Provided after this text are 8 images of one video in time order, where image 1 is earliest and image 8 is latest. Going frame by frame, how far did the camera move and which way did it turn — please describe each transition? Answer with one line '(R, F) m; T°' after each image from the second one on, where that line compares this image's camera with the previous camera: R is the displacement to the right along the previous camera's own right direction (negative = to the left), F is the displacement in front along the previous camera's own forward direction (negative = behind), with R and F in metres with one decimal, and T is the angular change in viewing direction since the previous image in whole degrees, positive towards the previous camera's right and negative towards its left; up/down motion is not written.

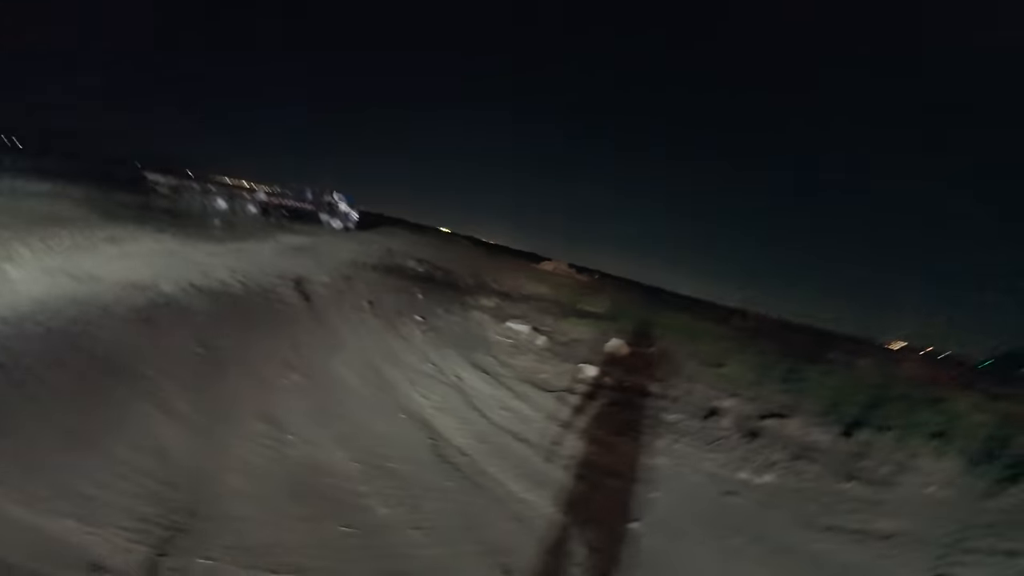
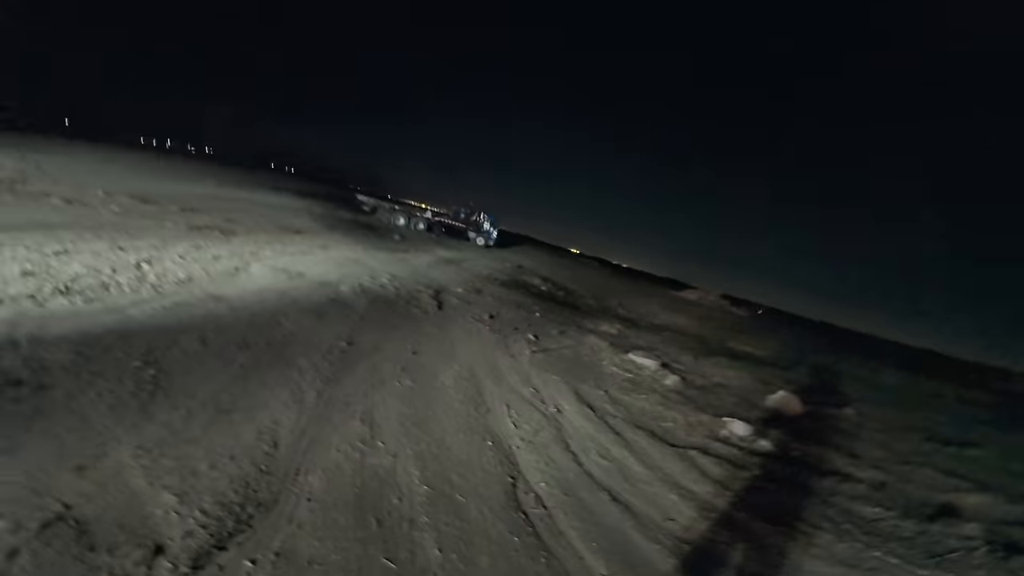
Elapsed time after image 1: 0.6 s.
(+0.6, +0.5) m; -21°
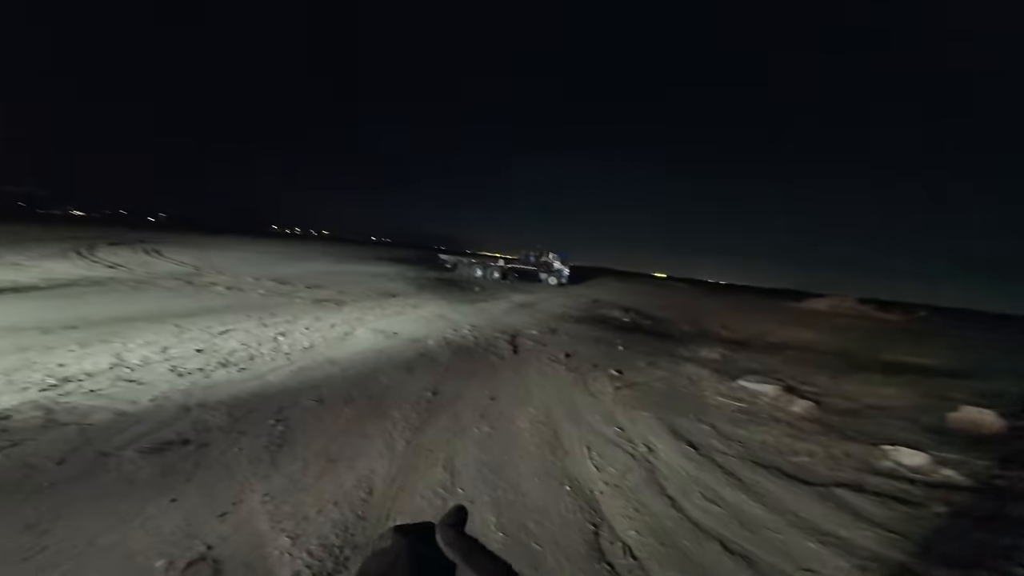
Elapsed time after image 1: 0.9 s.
(+0.5, -0.1) m; -13°
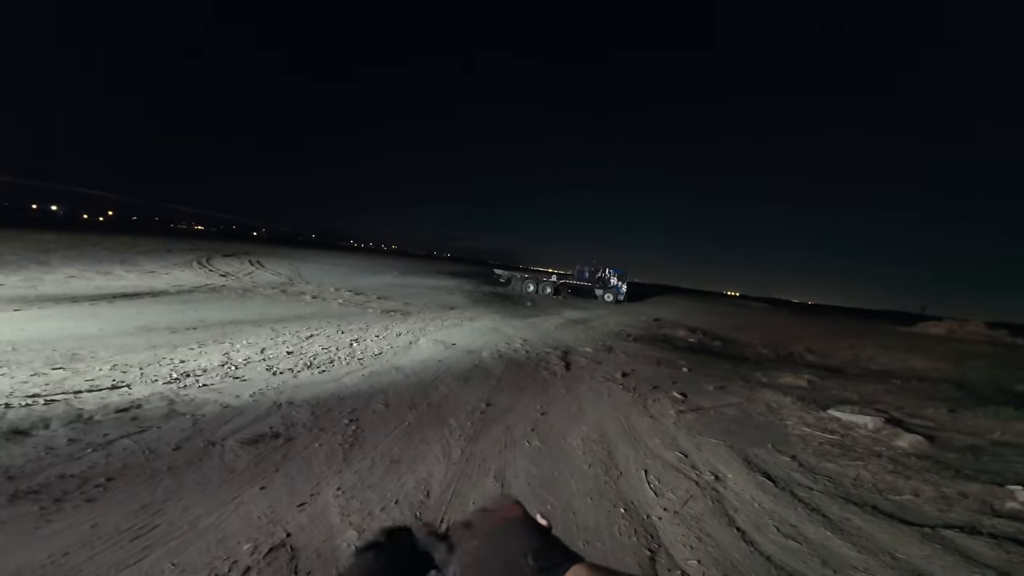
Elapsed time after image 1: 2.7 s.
(+0.3, -0.1) m; -9°
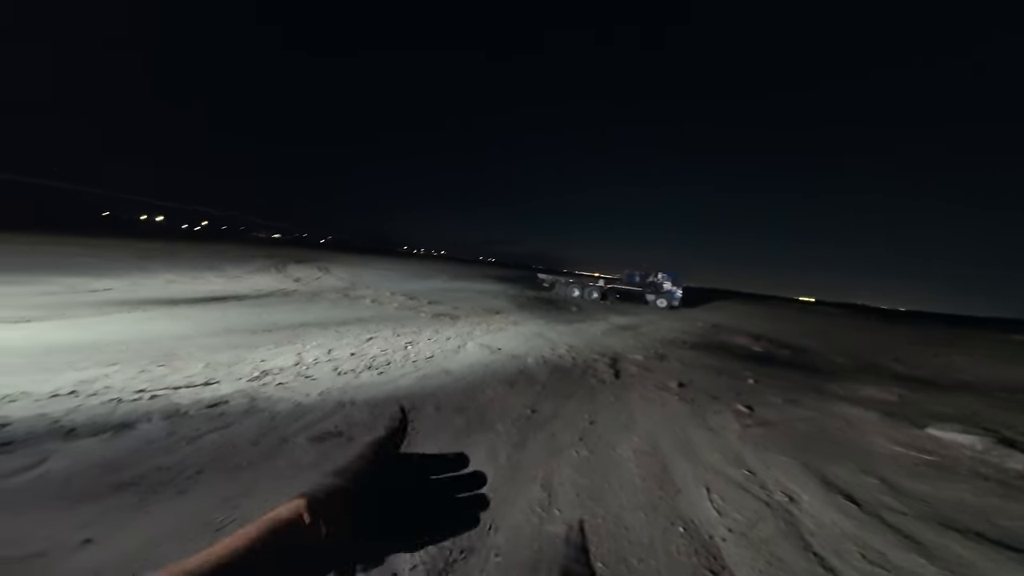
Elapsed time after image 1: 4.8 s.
(+0.2, +0.1) m; -7°
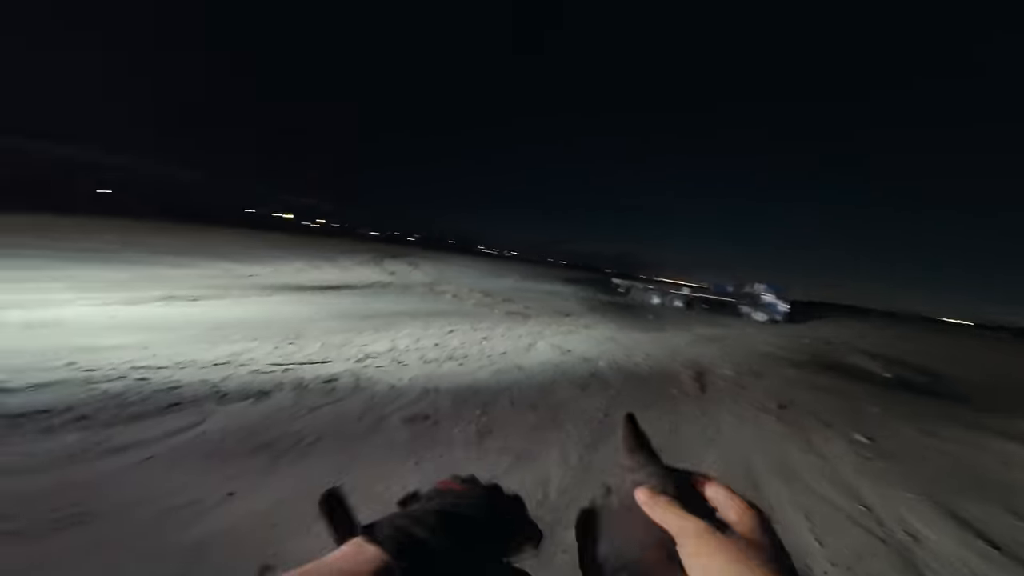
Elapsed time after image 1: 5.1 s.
(+0.3, +0.1) m; -12°
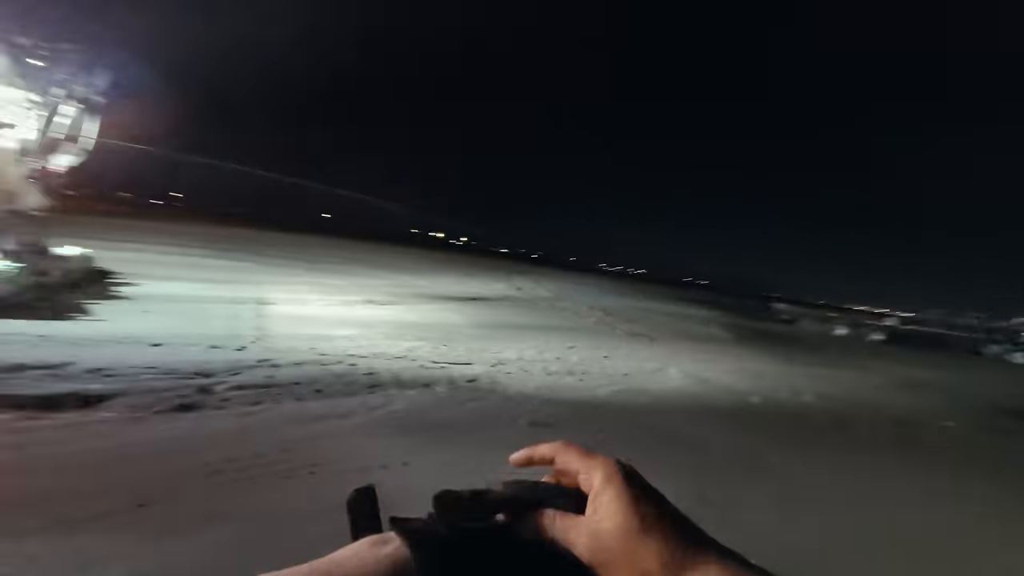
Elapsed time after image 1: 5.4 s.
(0.0, -0.2) m; -13°
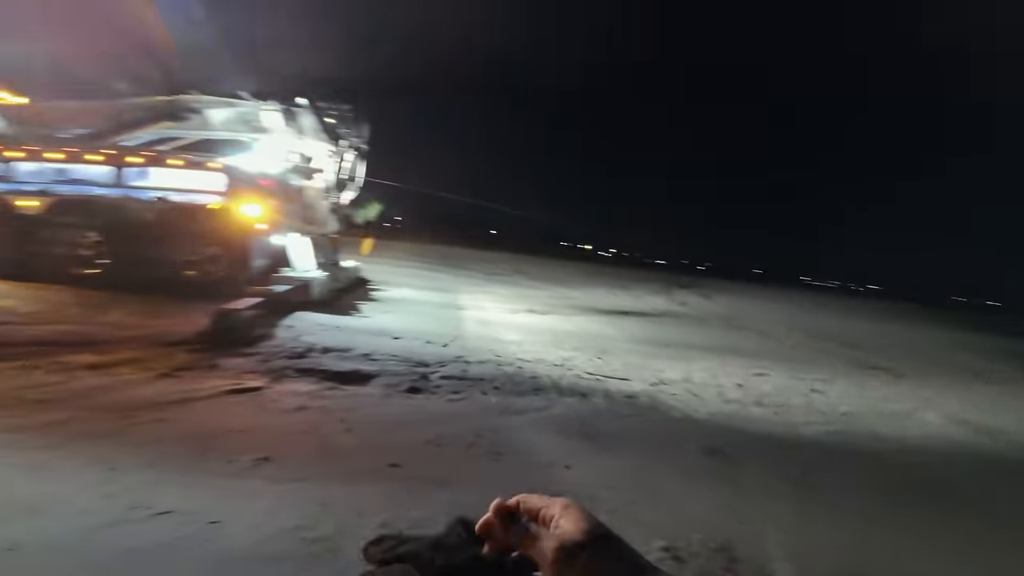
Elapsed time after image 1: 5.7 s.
(-0.1, -0.1) m; -16°
